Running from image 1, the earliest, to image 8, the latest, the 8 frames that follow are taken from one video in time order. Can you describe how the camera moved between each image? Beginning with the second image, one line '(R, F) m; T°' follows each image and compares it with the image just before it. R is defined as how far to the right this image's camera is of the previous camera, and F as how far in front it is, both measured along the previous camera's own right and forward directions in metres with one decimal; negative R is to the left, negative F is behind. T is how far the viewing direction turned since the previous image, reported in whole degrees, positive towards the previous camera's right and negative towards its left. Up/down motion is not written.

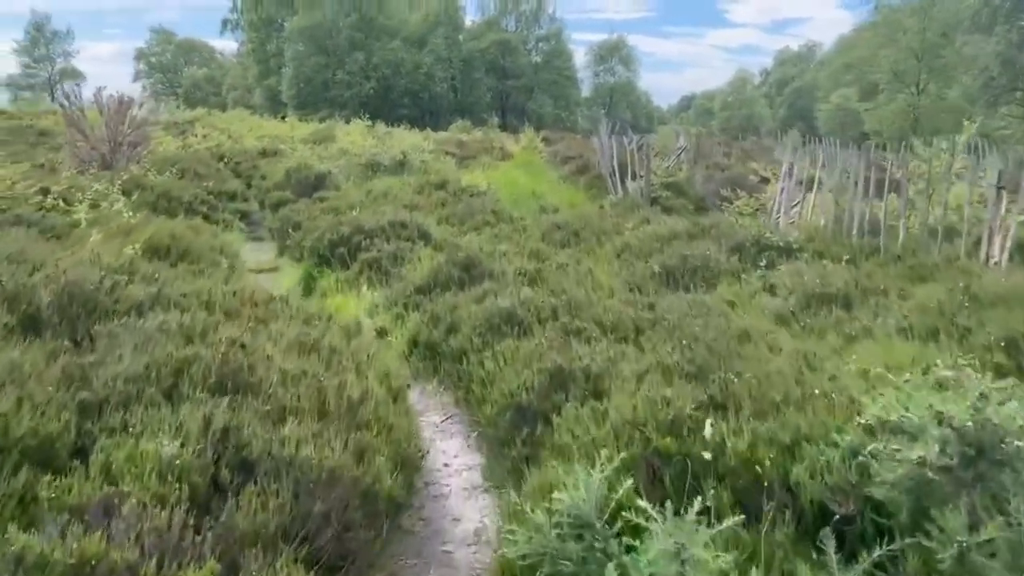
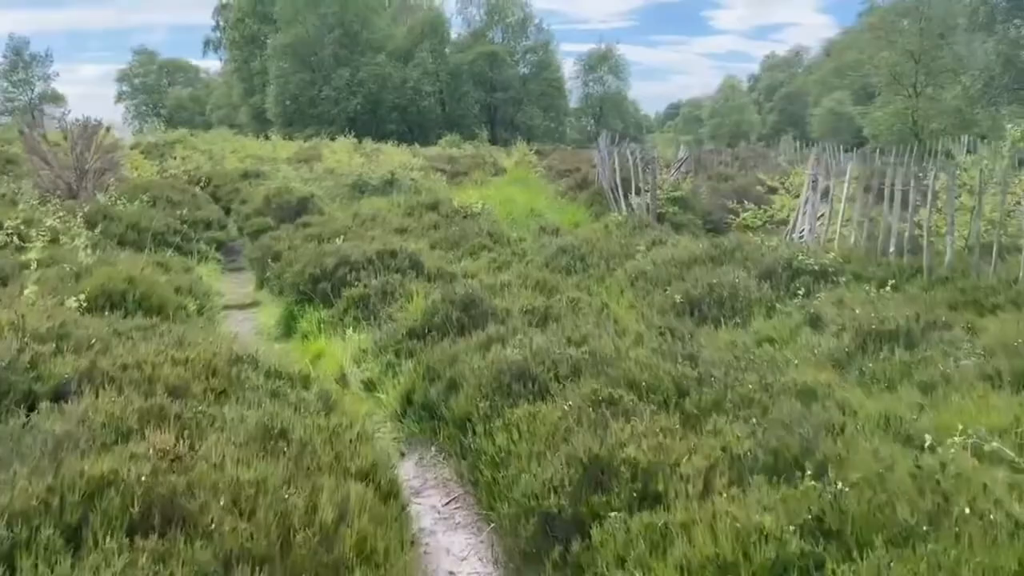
(-0.1, +1.0) m; +1°
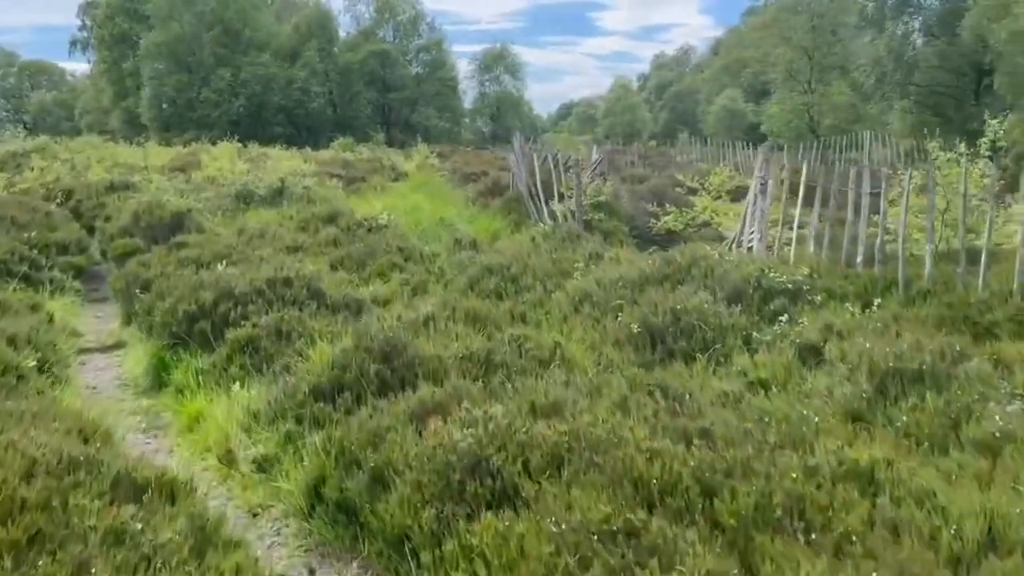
(-0.2, +1.4) m; +7°
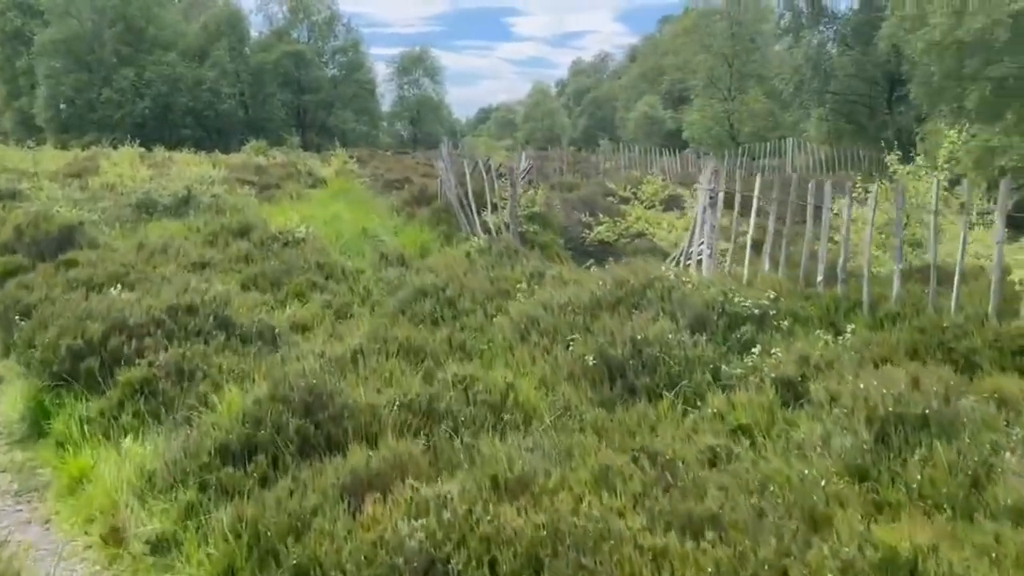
(-0.1, +0.8) m; +5°
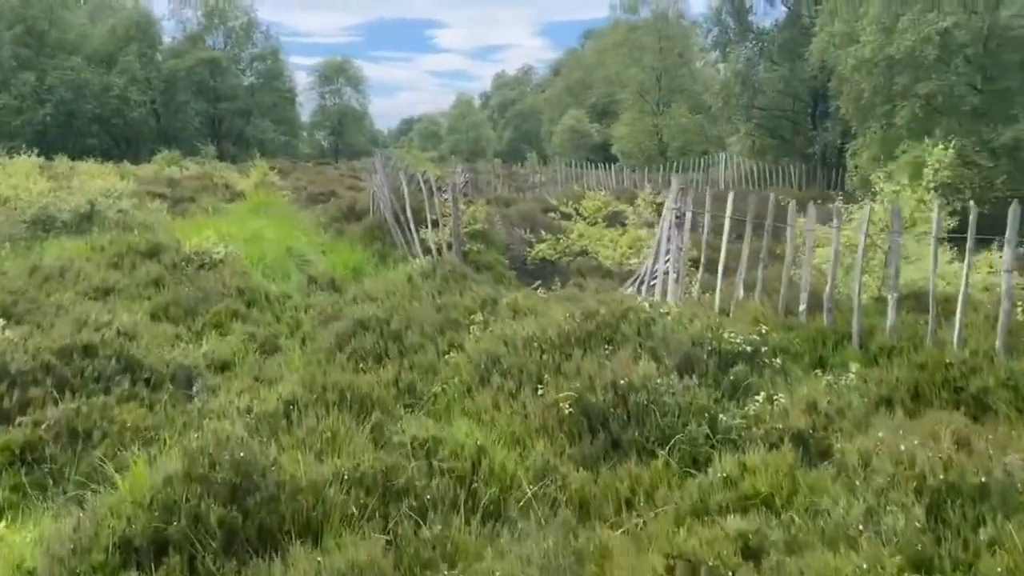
(-0.2, +0.9) m; +5°
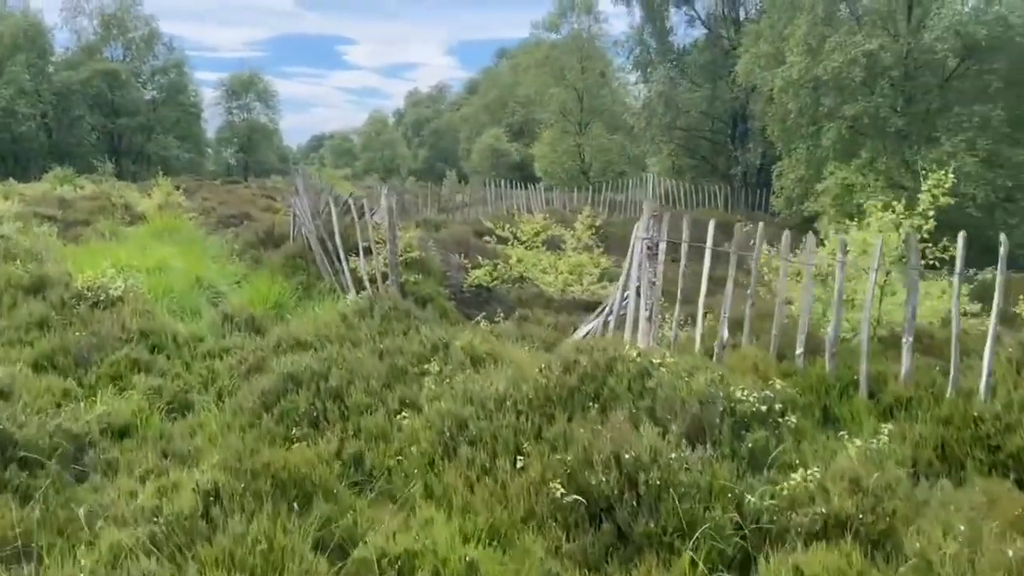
(-0.3, +1.0) m; +6°
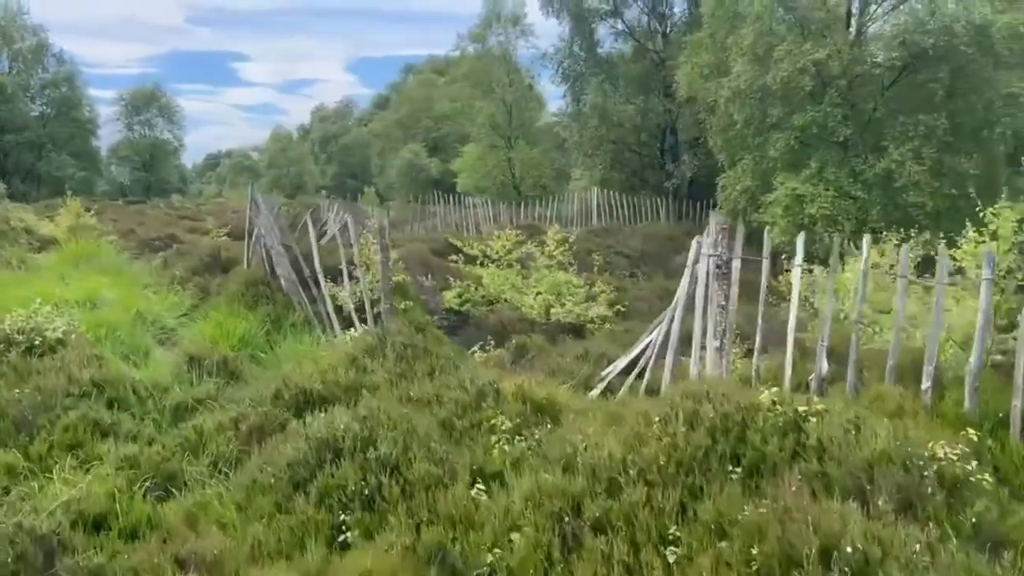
(-1.0, +1.2) m; +6°
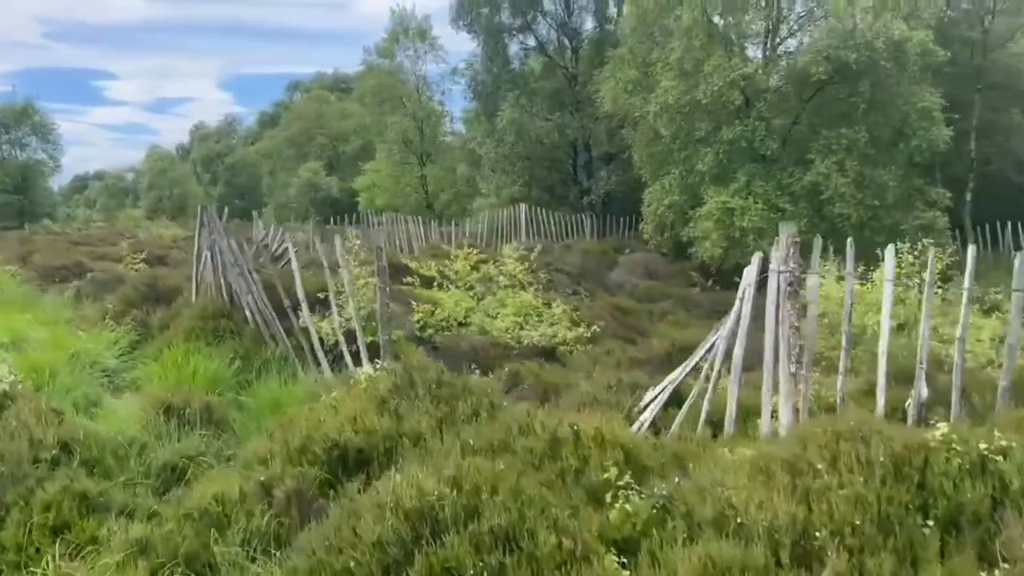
(-1.1, +0.8) m; +7°
